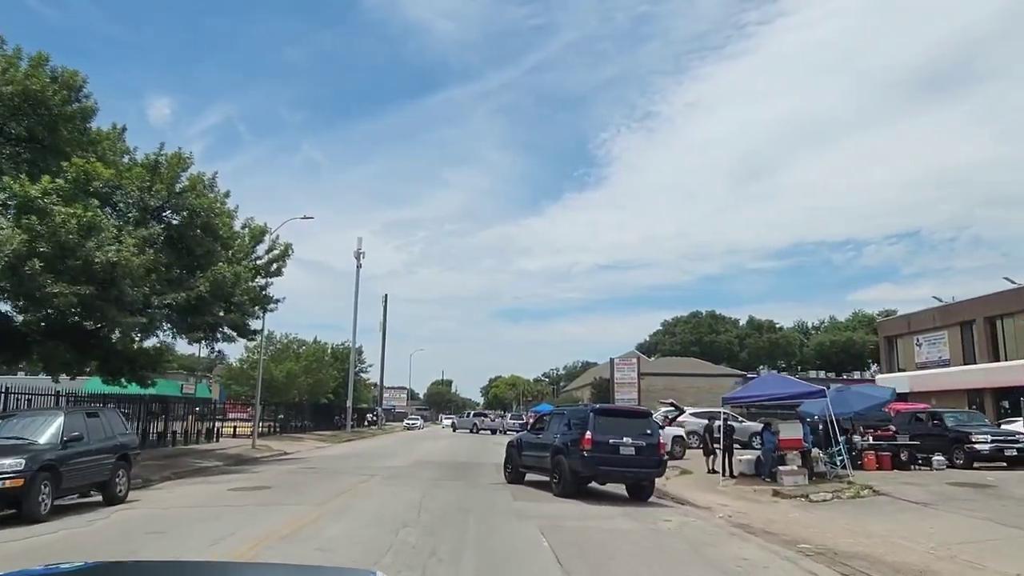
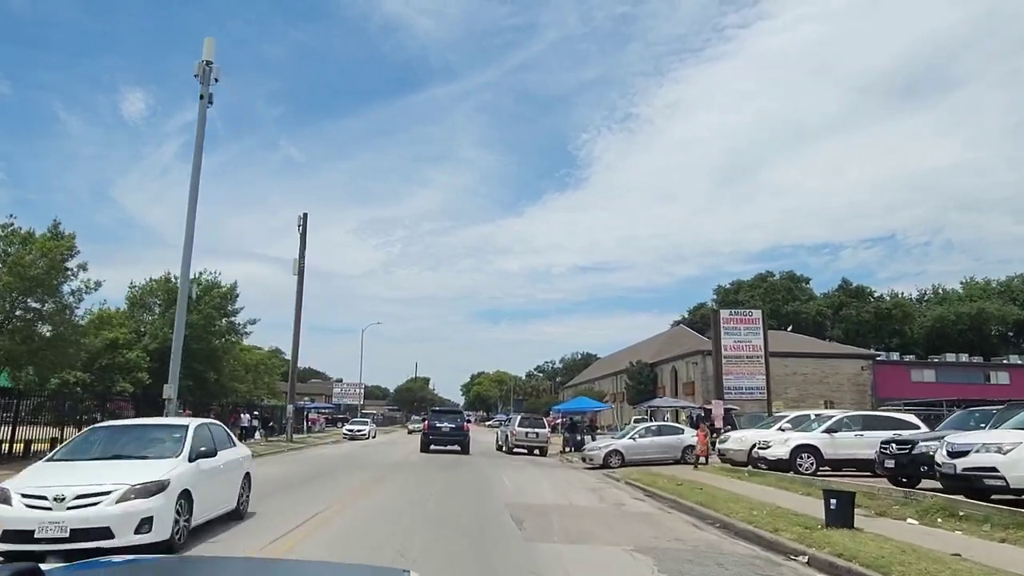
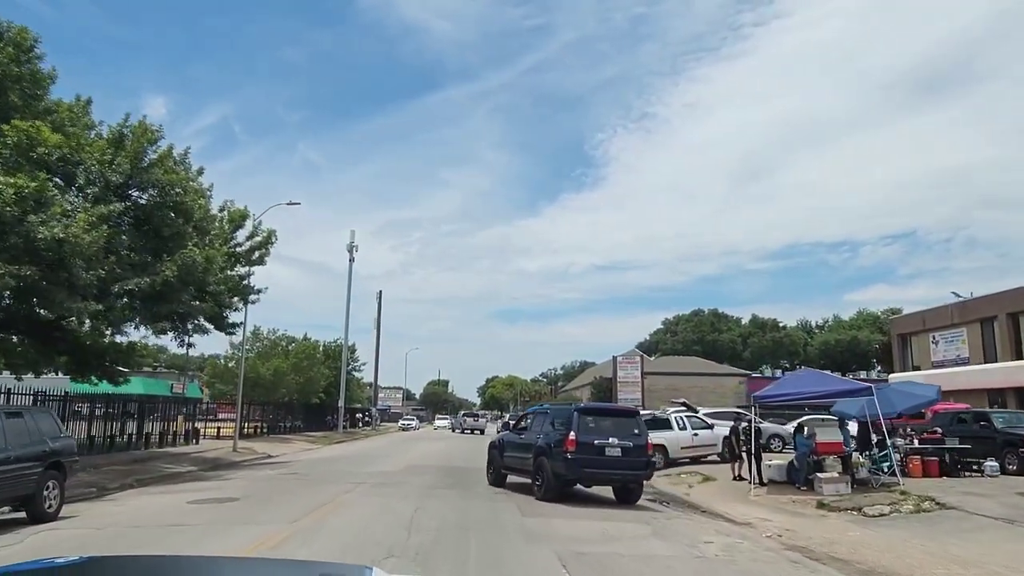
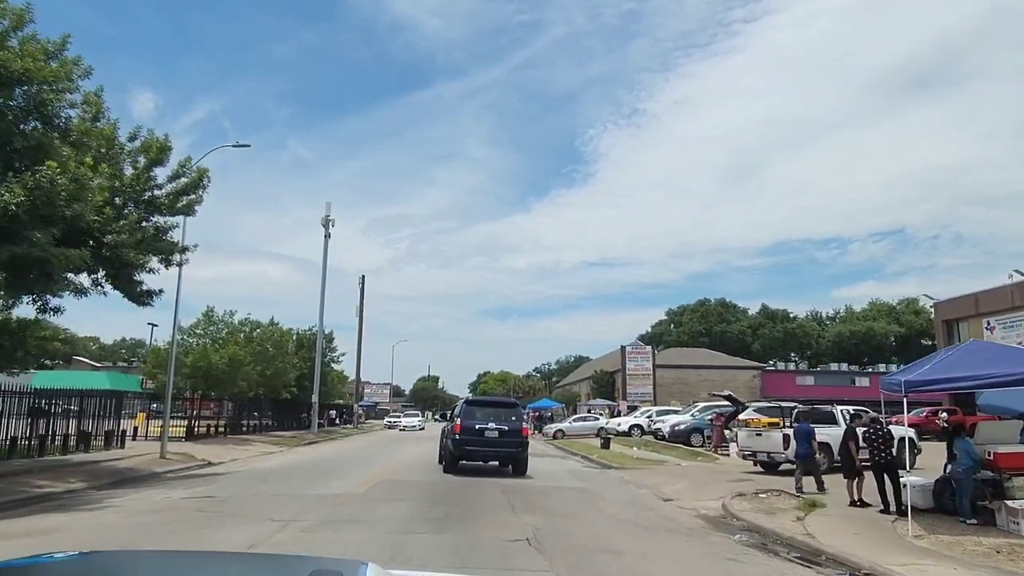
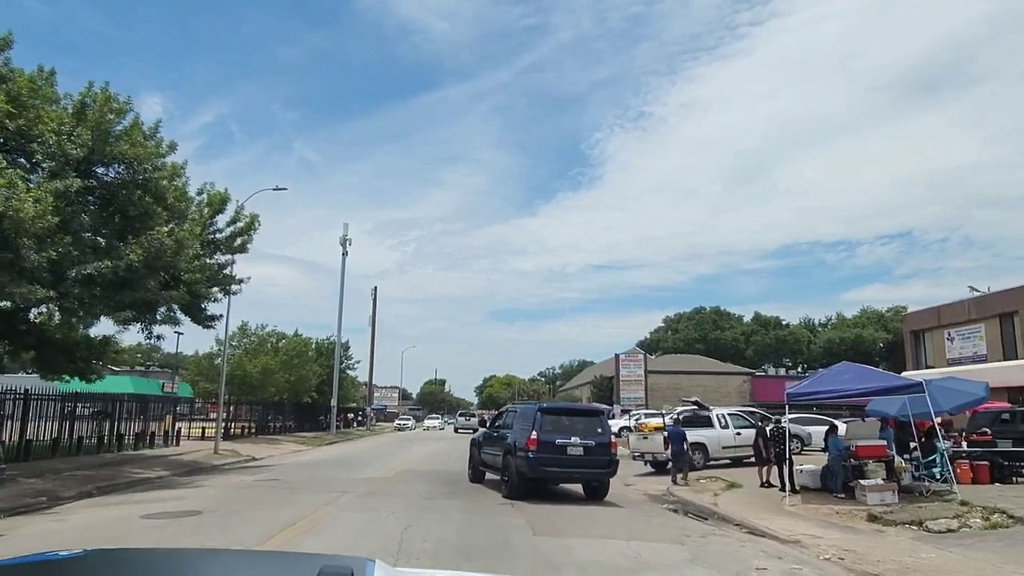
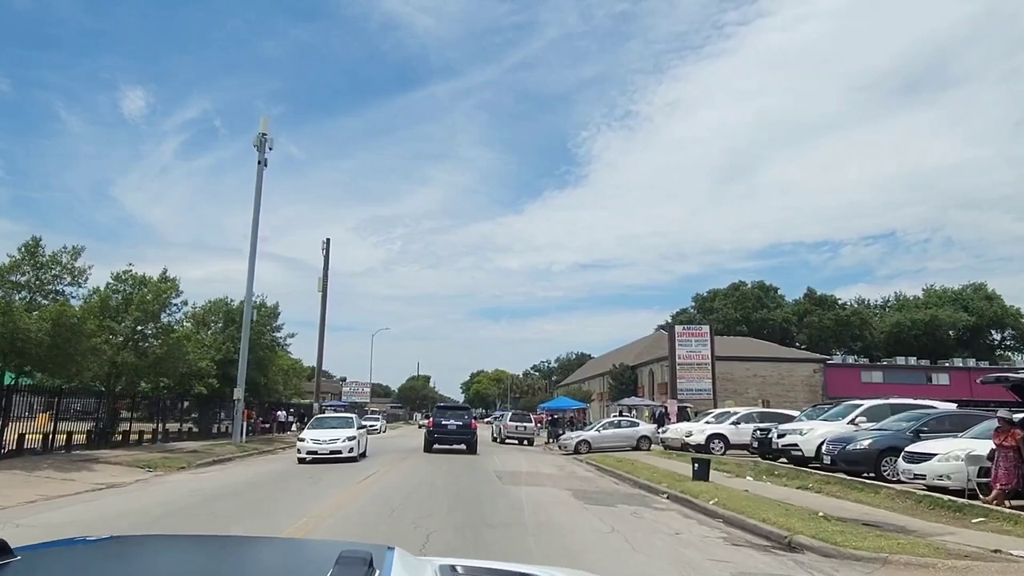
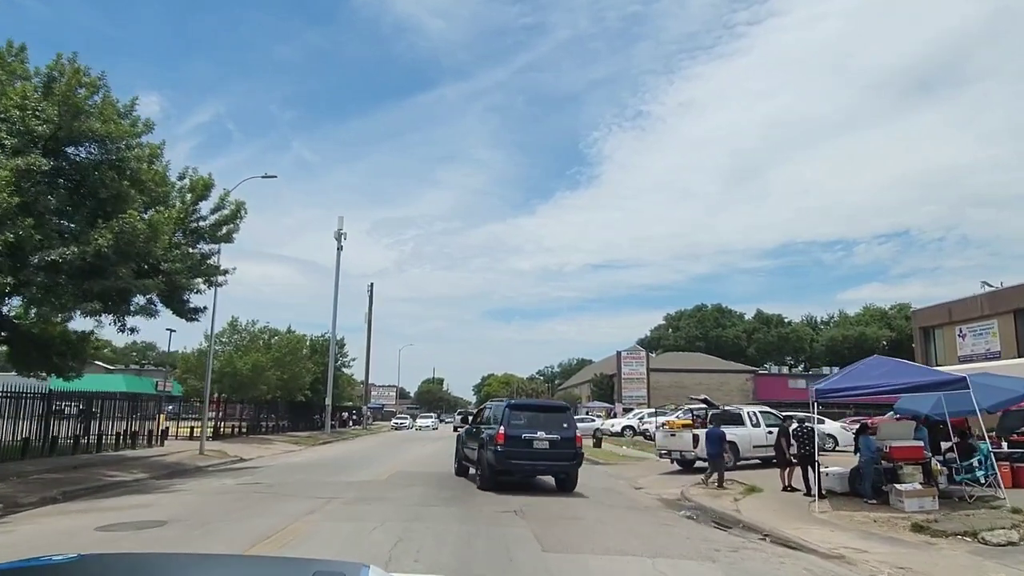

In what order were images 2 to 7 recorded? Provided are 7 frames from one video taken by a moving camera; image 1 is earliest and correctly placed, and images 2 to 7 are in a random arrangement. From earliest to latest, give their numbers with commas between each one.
3, 5, 7, 4, 6, 2
